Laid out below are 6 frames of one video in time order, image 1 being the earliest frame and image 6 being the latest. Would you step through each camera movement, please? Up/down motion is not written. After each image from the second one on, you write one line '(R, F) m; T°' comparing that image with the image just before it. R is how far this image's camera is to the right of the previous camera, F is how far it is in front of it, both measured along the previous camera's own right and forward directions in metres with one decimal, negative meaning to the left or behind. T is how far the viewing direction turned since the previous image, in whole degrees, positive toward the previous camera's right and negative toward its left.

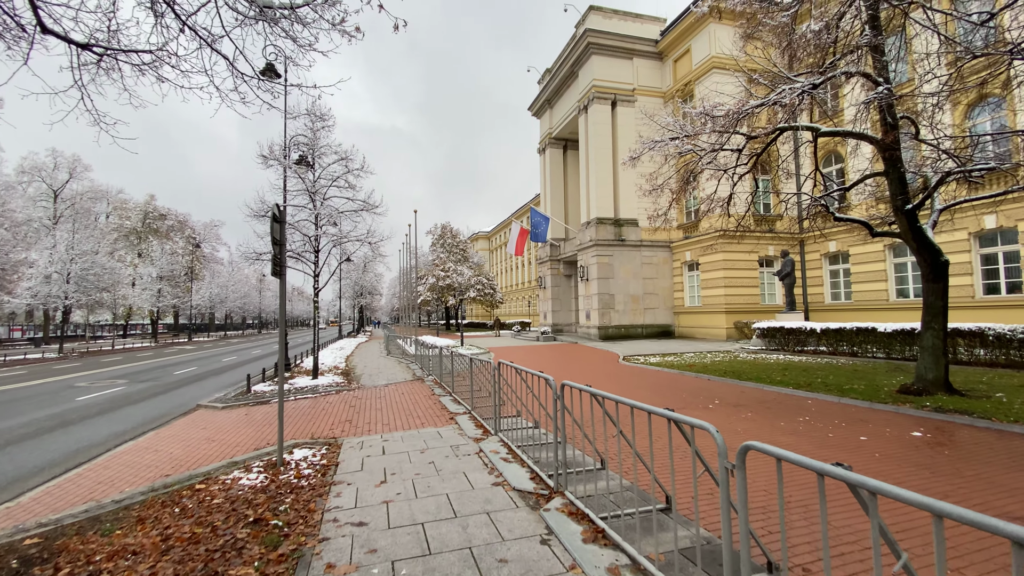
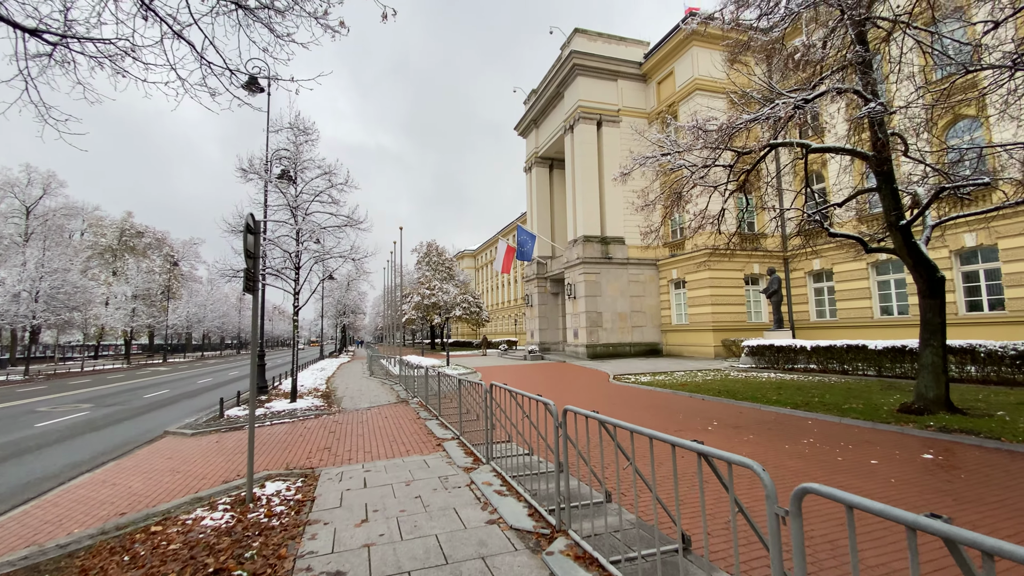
(-0.1, +0.3) m; +2°
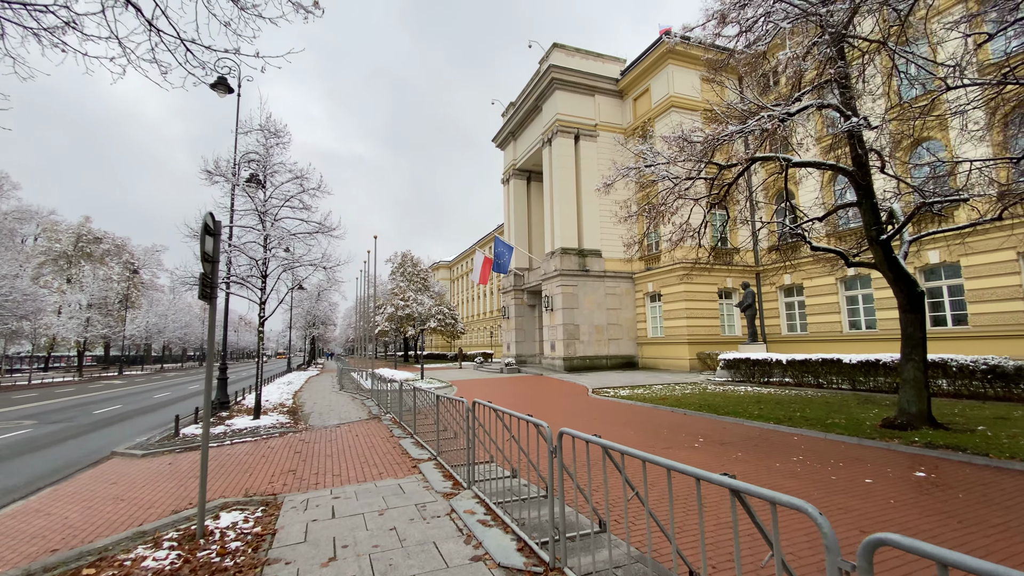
(-0.1, +0.3) m; +3°
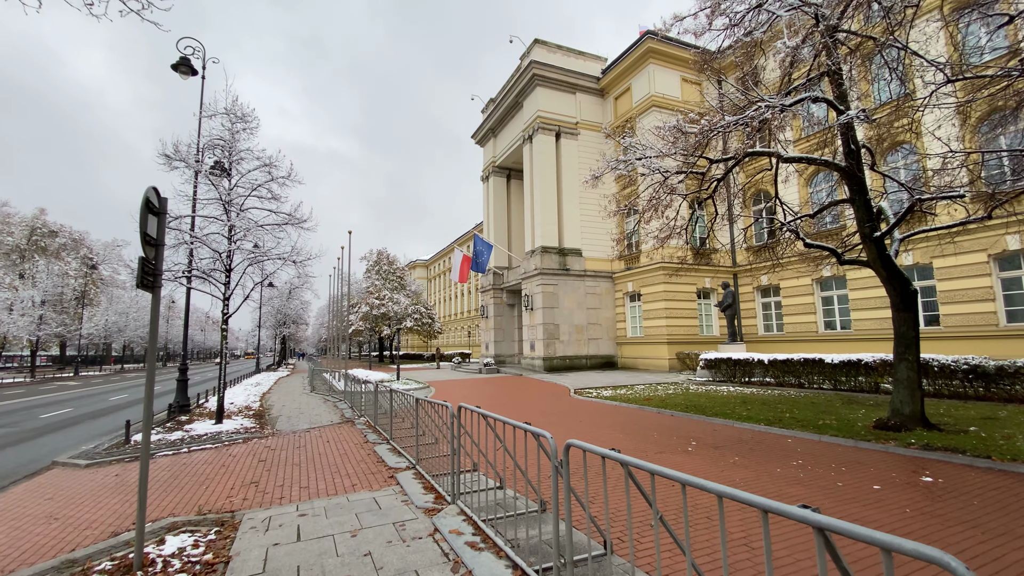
(-0.1, +0.5) m; +3°
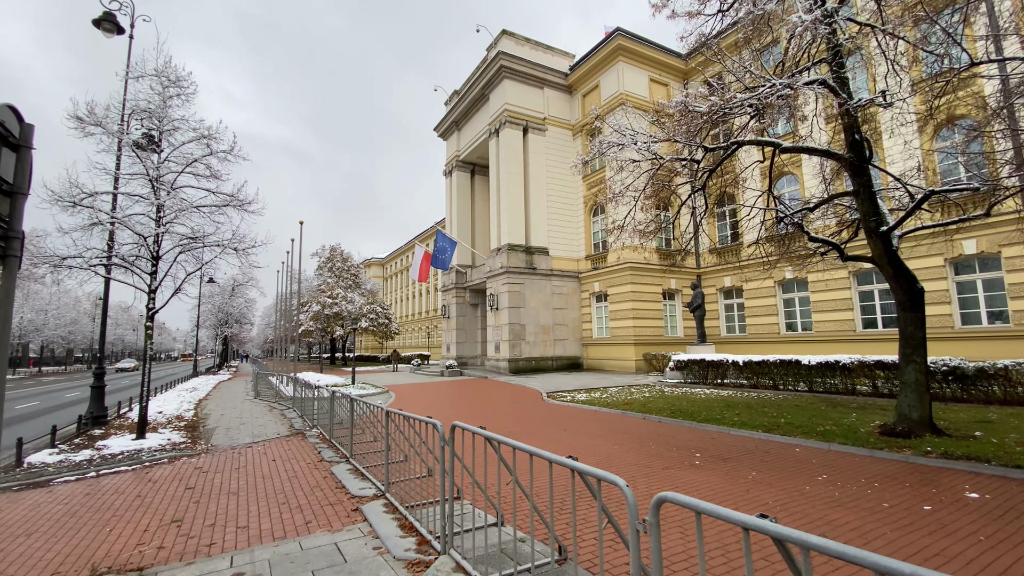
(-0.4, +1.0) m; +5°
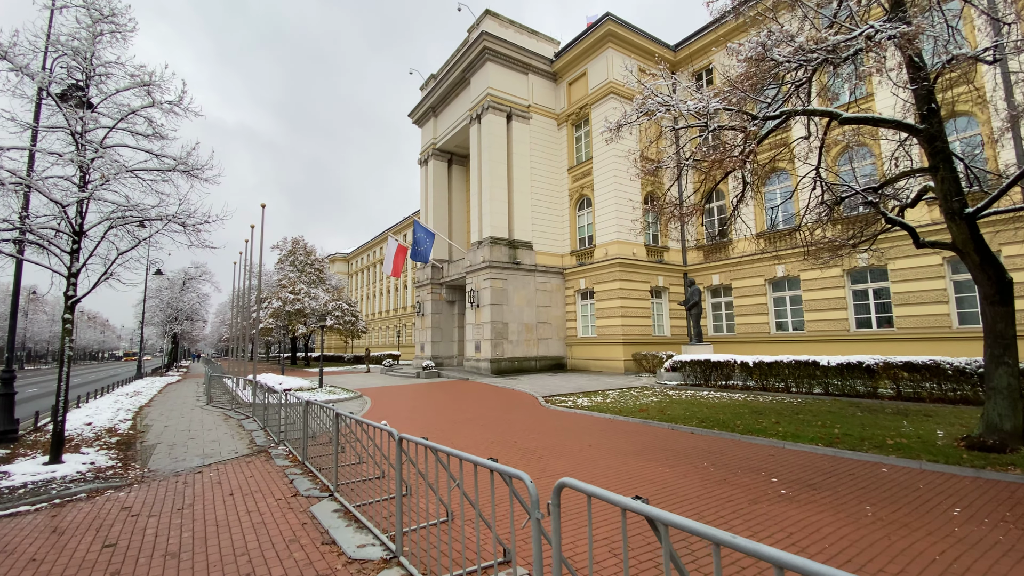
(-0.8, +1.4) m; +4°
